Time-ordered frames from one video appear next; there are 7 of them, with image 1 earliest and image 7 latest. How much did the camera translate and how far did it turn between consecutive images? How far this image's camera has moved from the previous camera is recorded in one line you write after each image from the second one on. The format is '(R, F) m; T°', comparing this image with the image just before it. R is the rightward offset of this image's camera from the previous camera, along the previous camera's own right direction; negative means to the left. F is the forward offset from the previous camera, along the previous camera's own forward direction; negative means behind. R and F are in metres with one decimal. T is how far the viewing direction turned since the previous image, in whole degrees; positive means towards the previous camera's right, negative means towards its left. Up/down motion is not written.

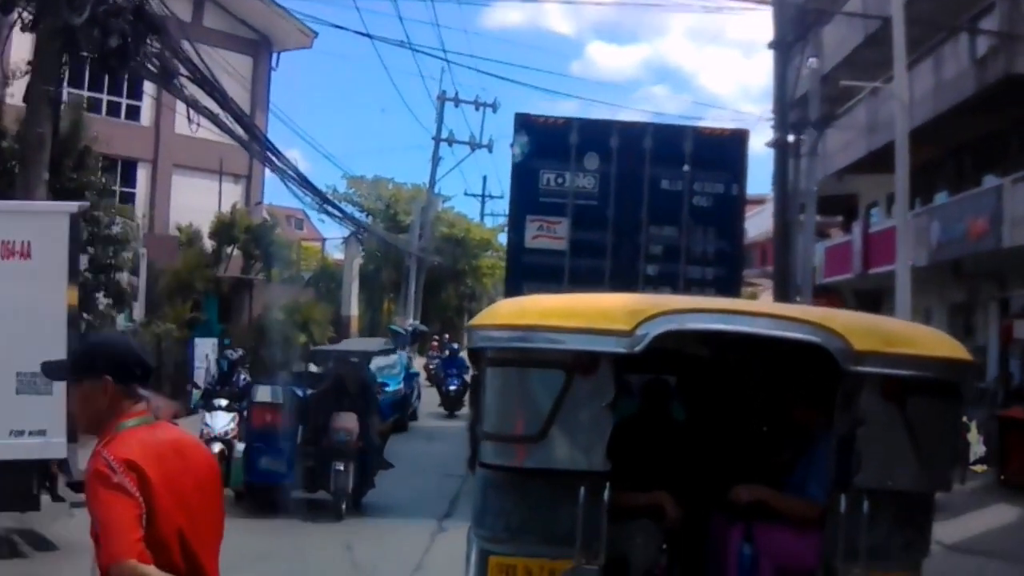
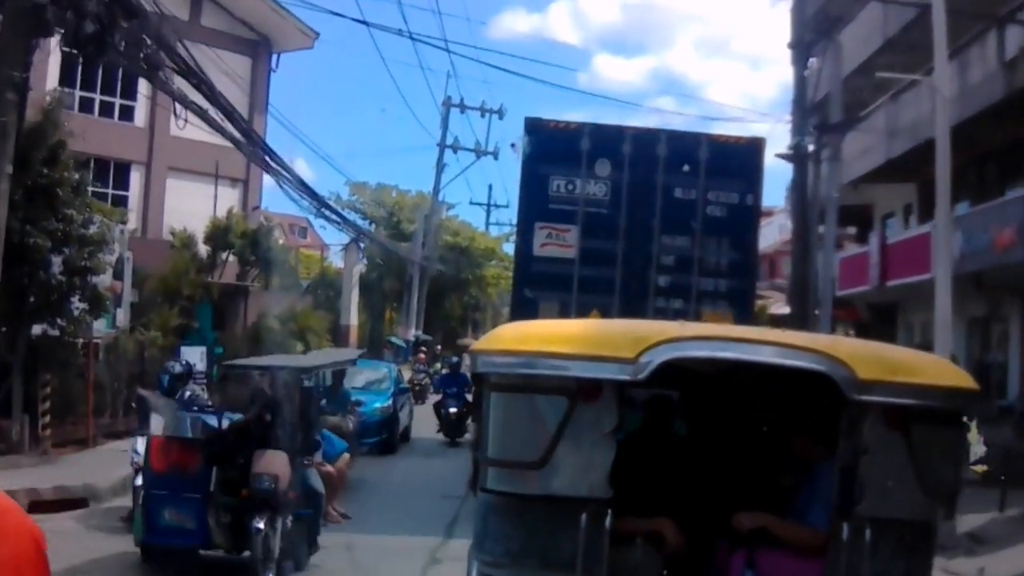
(0.0, +0.5) m; 0°
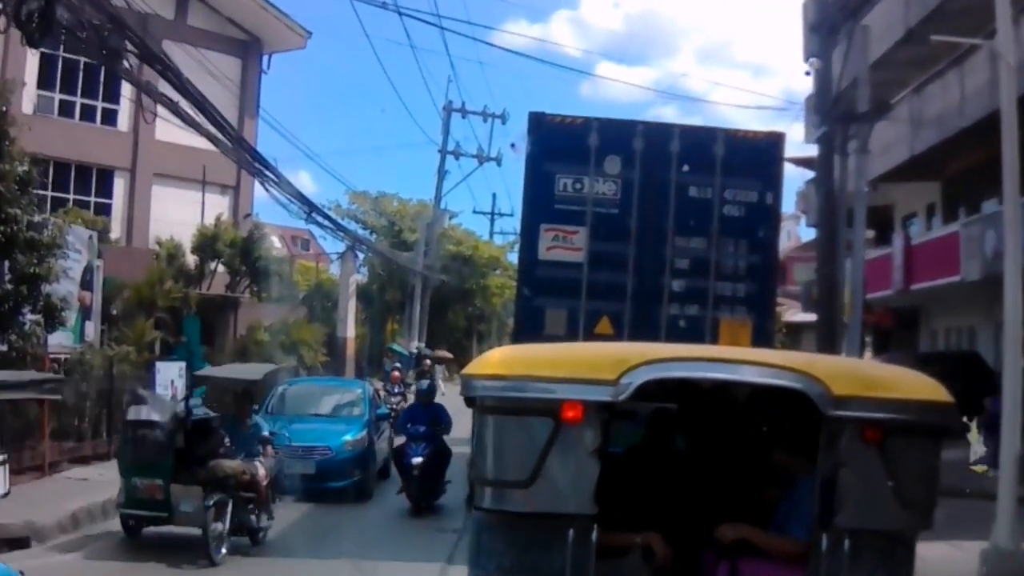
(0.0, +0.7) m; 0°
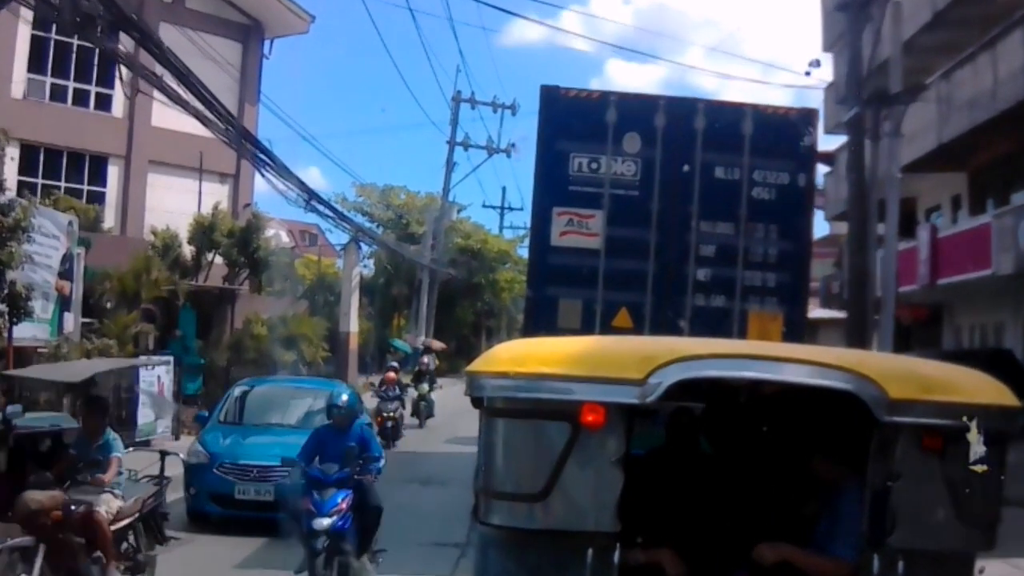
(0.0, +0.6) m; 0°
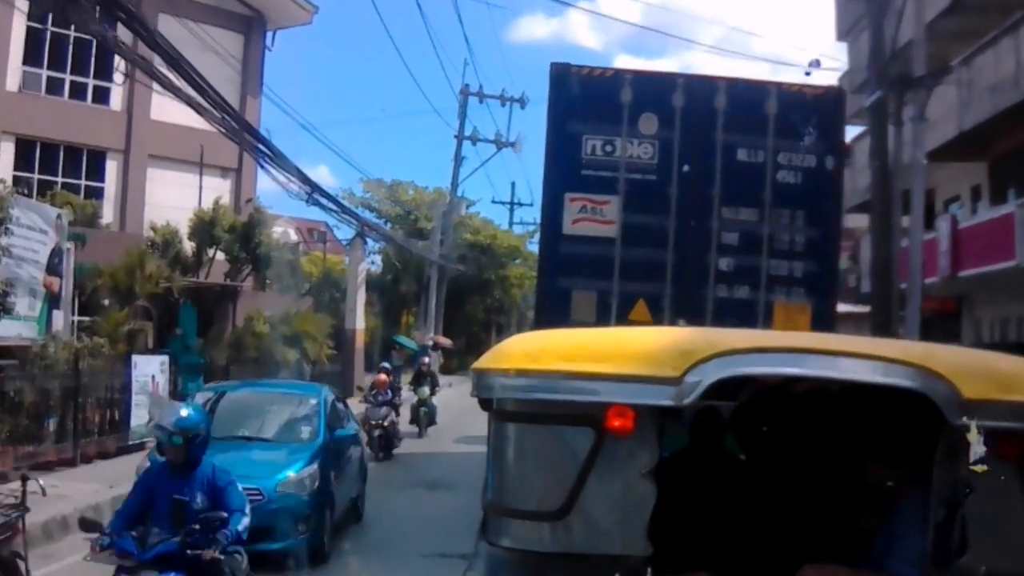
(0.0, +0.4) m; 0°
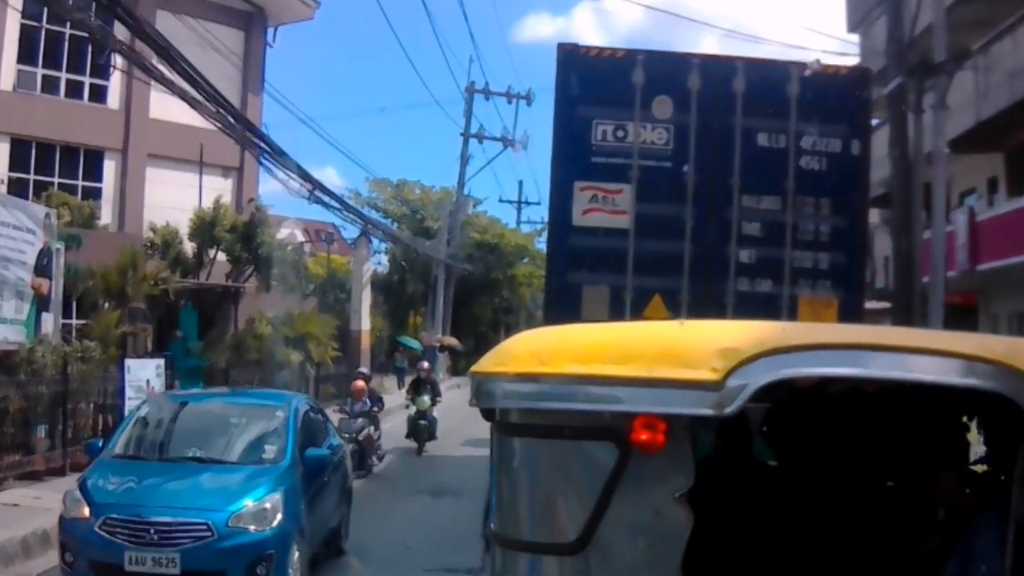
(0.0, +0.3) m; 0°
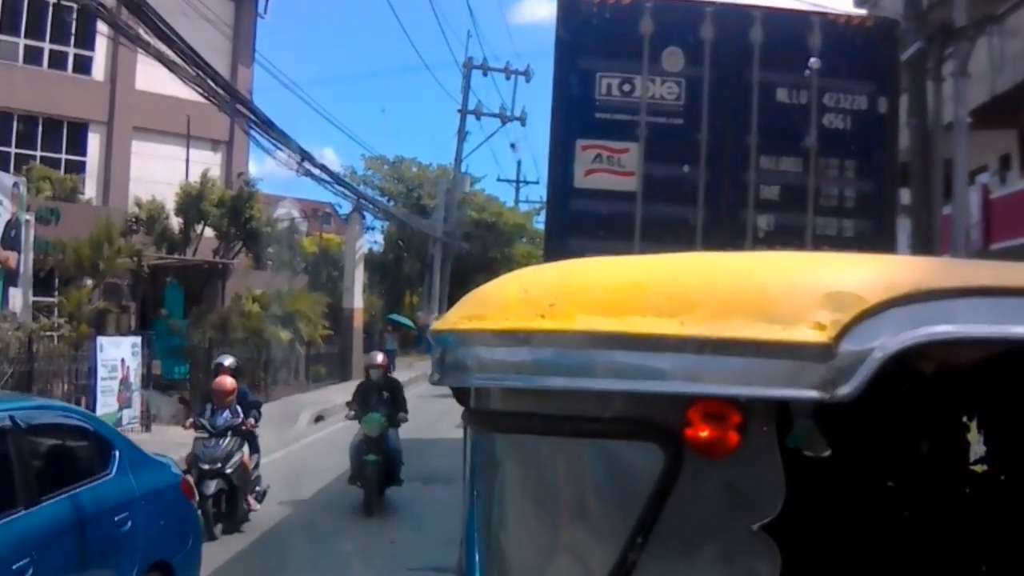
(0.0, +0.5) m; 0°
